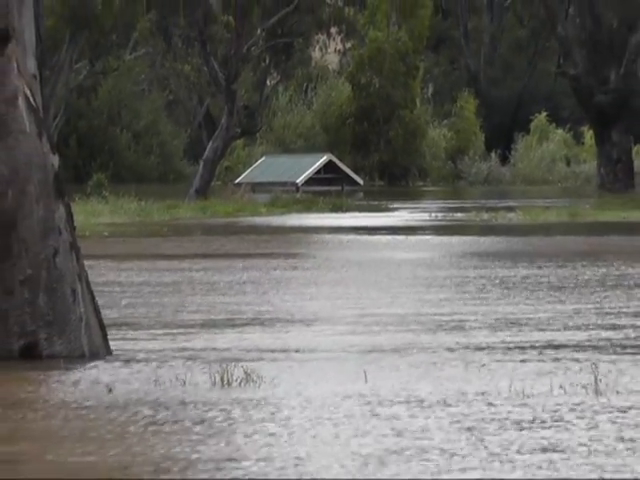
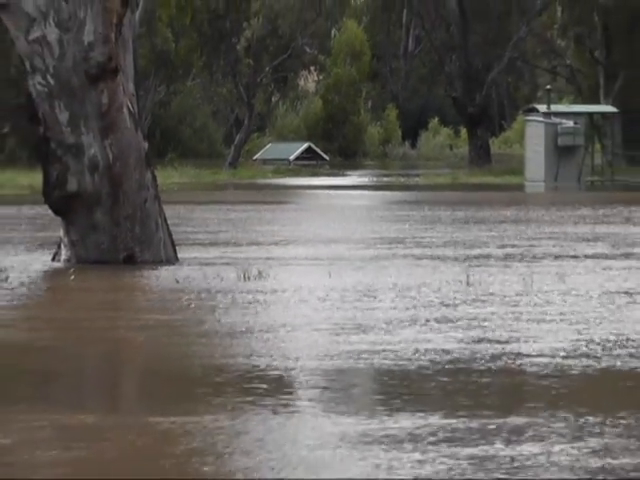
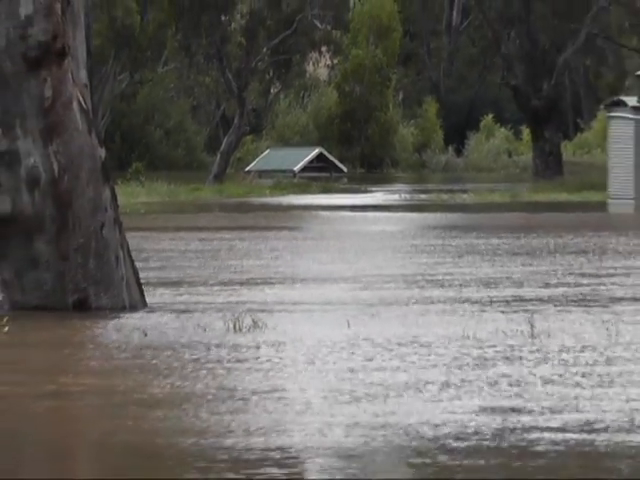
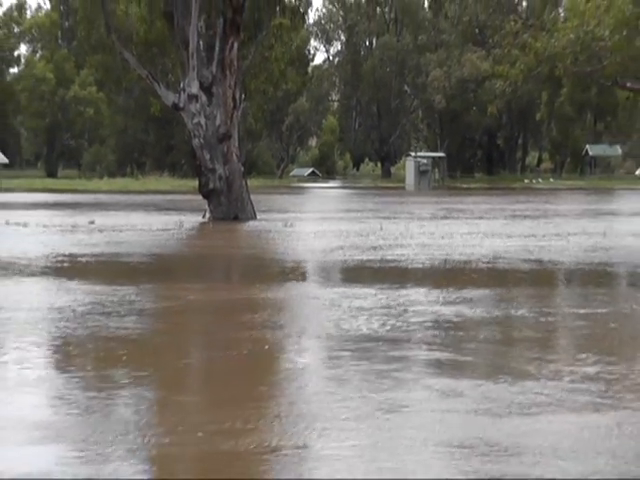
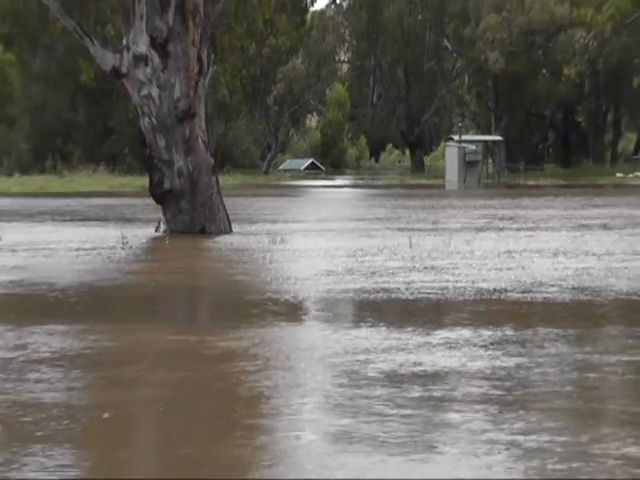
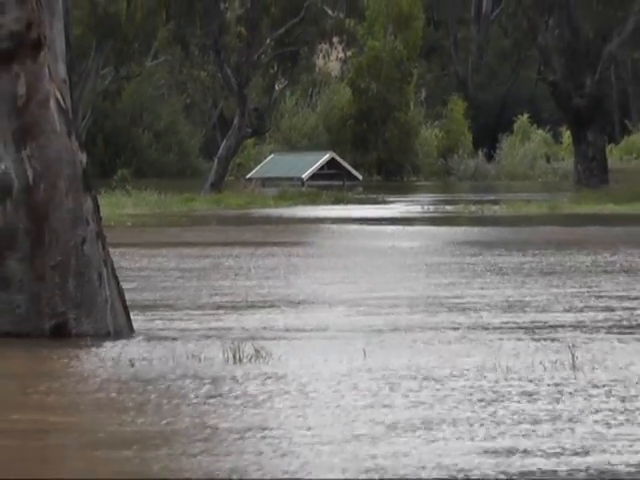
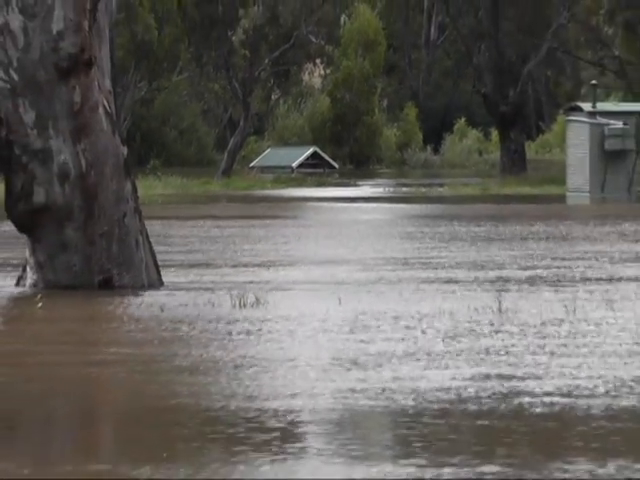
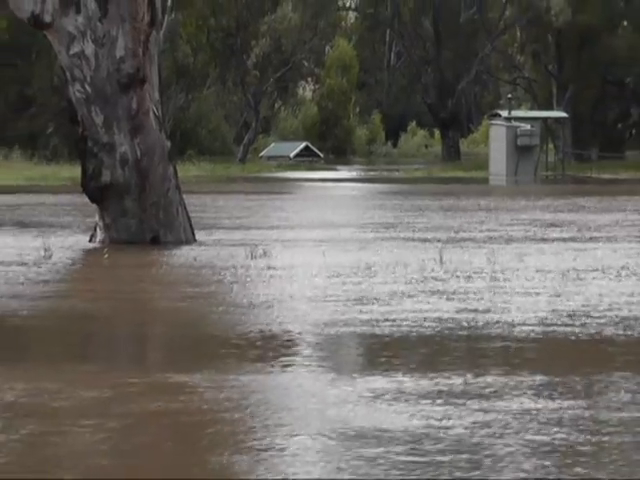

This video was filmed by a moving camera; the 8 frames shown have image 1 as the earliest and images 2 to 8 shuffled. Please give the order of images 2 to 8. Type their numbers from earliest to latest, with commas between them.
6, 3, 7, 2, 8, 5, 4
